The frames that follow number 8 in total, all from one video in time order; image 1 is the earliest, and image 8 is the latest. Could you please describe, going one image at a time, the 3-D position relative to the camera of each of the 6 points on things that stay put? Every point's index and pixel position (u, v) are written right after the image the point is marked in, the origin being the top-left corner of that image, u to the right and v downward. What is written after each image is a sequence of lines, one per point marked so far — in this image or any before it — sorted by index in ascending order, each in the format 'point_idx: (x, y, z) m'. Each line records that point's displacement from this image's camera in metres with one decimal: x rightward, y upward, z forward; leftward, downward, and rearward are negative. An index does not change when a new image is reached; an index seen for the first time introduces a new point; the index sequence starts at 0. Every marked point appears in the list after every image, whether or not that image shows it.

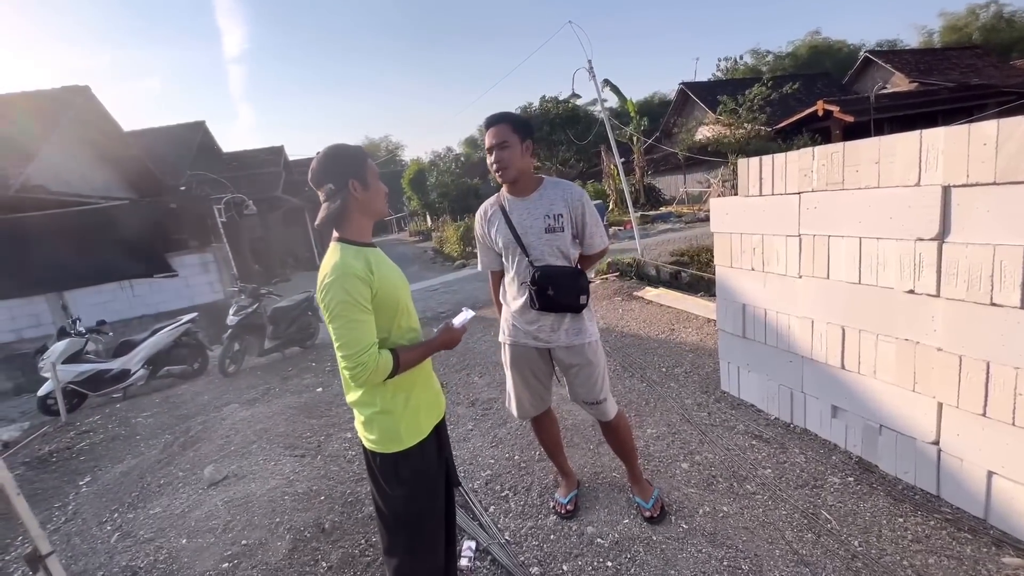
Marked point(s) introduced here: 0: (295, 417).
0: (-2.0, -1.2, +4.3) m
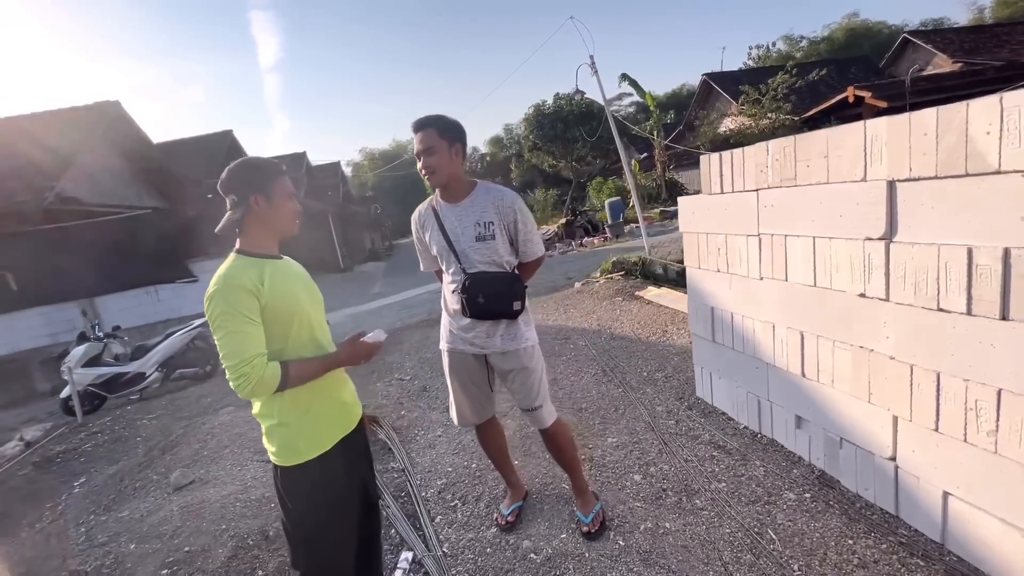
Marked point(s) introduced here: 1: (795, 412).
0: (-2.2, -1.3, +4.4) m
1: (+1.6, -0.7, +2.7) m
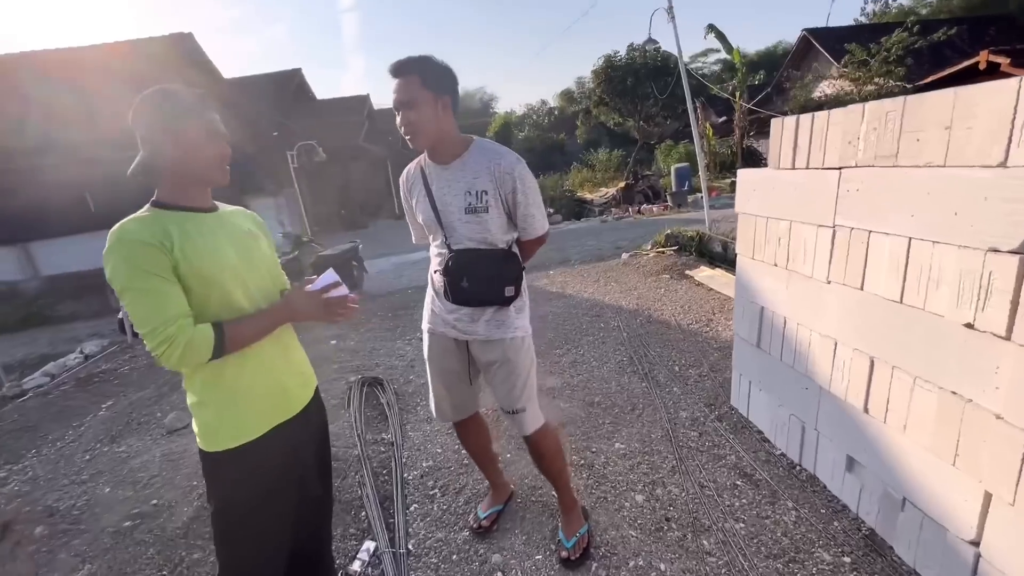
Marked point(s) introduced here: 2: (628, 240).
0: (-2.1, -0.8, +4.3) m
1: (+1.5, -0.8, +2.2) m
2: (+2.5, +1.0, +10.2) m
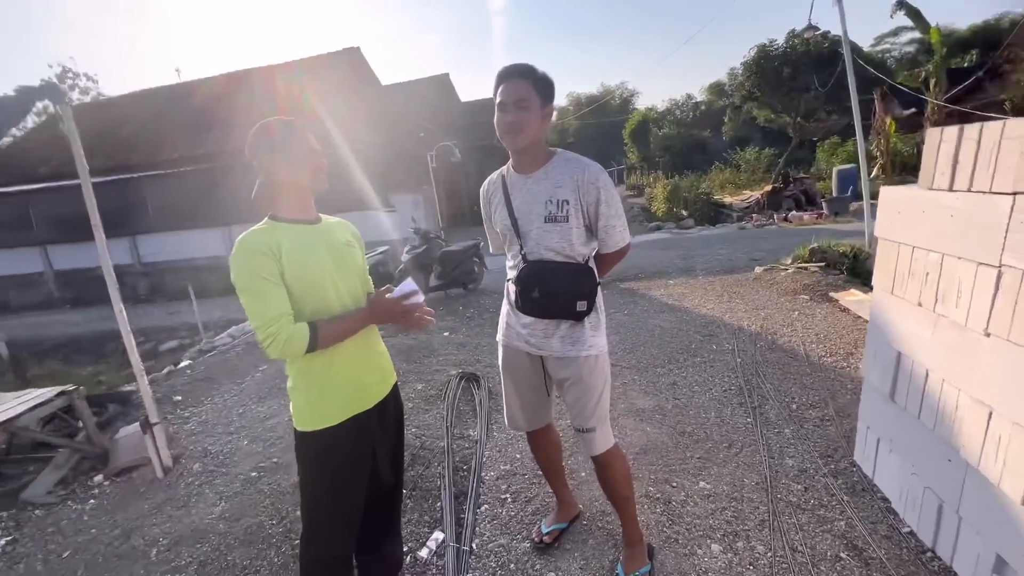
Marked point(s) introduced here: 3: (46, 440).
0: (-1.2, -0.7, +4.8) m
1: (+1.8, -1.0, +1.7) m
2: (+5.0, +0.7, +9.2) m
3: (-3.4, -1.1, +3.4) m
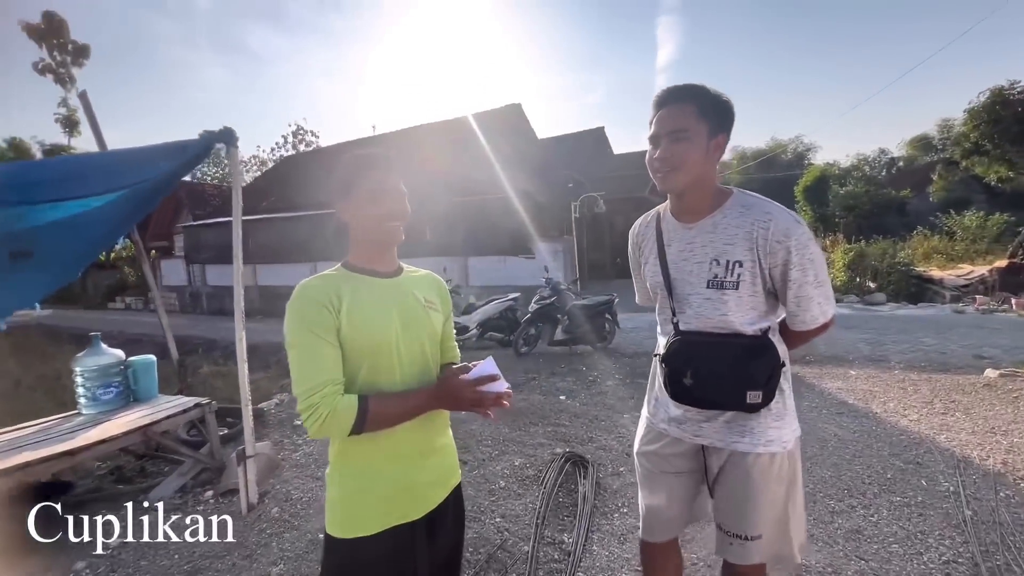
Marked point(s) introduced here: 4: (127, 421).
0: (-0.1, -1.2, +4.4) m
1: (+1.8, -1.4, +0.6) m
2: (+7.2, -0.9, +6.9) m
3: (-2.6, -1.2, +3.7) m
4: (-2.9, -1.0, +3.6) m
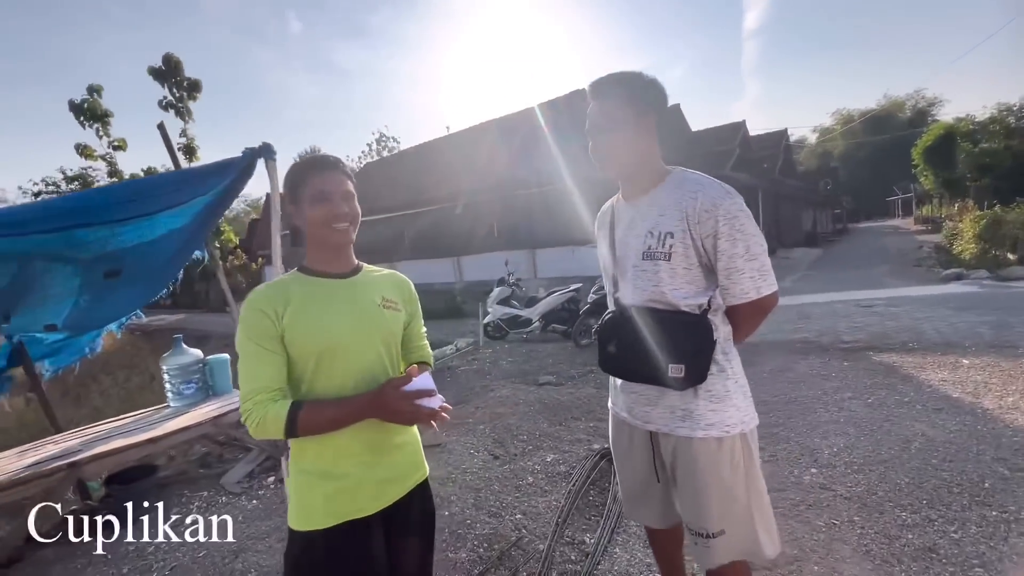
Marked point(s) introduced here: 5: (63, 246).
0: (+0.3, -1.2, +4.3) m
1: (+1.5, -1.3, +0.2) m
2: (+7.9, -0.5, +5.5) m
3: (-2.3, -1.3, +4.1) m
4: (-2.7, -1.1, +4.0) m
5: (-3.0, +0.2, +3.2) m
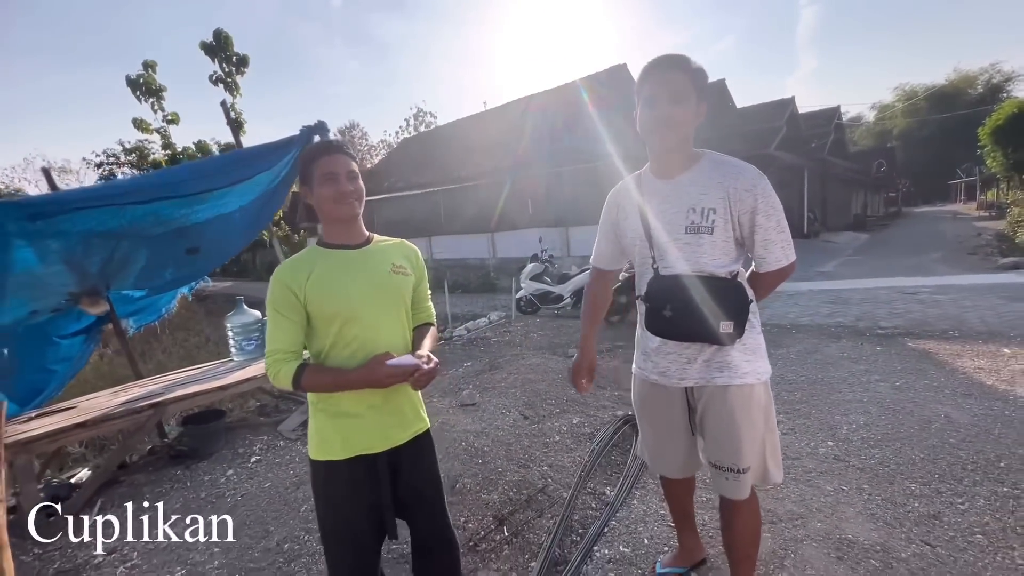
0: (+0.6, -0.9, +4.5) m
1: (+1.5, -1.3, +0.4) m
2: (+8.2, -0.4, +5.2) m
3: (-2.0, -1.0, +4.5) m
4: (-2.4, -0.7, +4.5) m
5: (-2.8, +0.5, +3.6) m
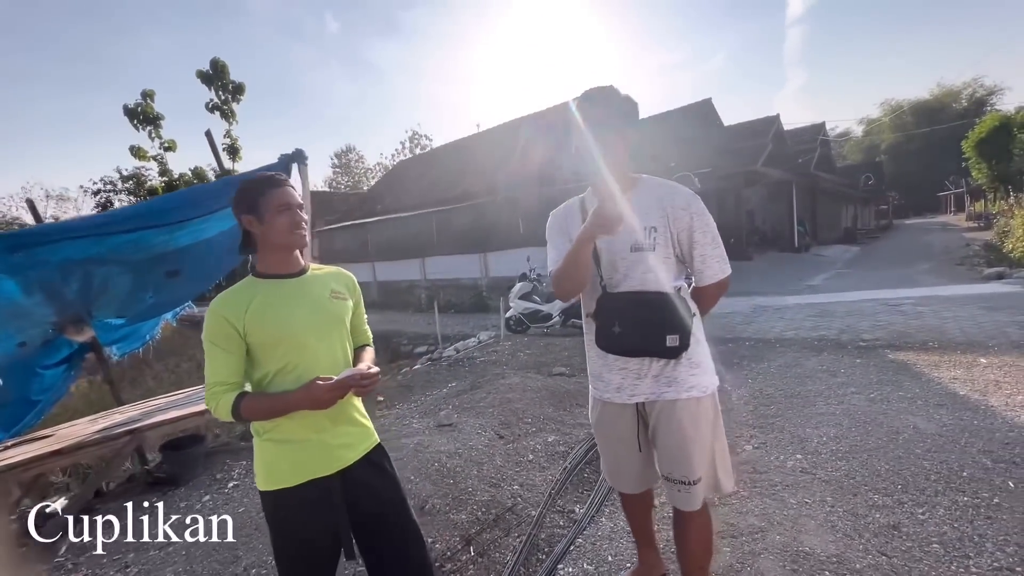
0: (+0.4, -1.1, +4.6) m
1: (+1.3, -1.3, +0.4) m
2: (+8.0, -0.5, +5.3) m
3: (-2.2, -1.2, +4.5) m
4: (-2.6, -1.0, +4.5) m
5: (-3.0, +0.3, +3.7) m
